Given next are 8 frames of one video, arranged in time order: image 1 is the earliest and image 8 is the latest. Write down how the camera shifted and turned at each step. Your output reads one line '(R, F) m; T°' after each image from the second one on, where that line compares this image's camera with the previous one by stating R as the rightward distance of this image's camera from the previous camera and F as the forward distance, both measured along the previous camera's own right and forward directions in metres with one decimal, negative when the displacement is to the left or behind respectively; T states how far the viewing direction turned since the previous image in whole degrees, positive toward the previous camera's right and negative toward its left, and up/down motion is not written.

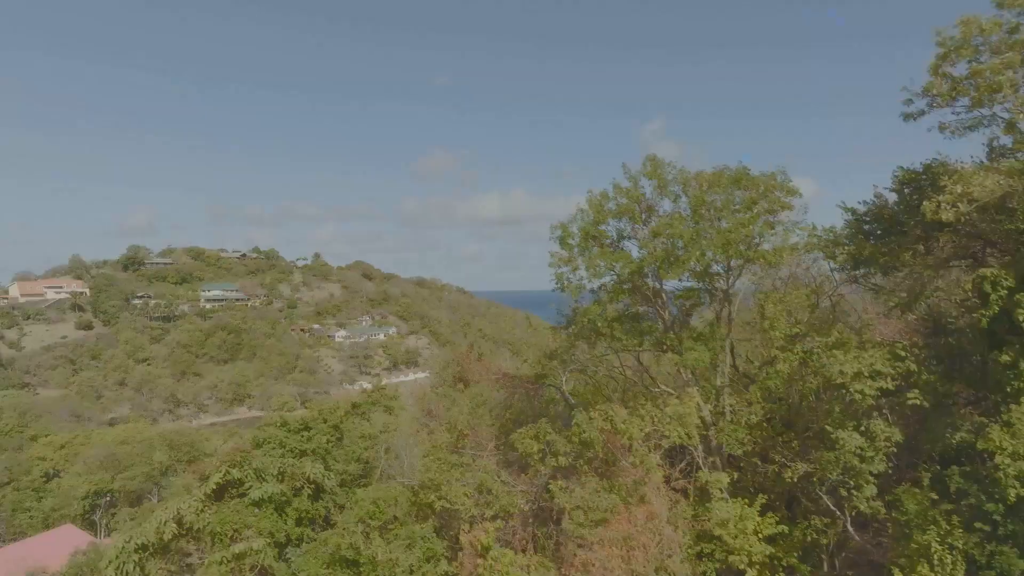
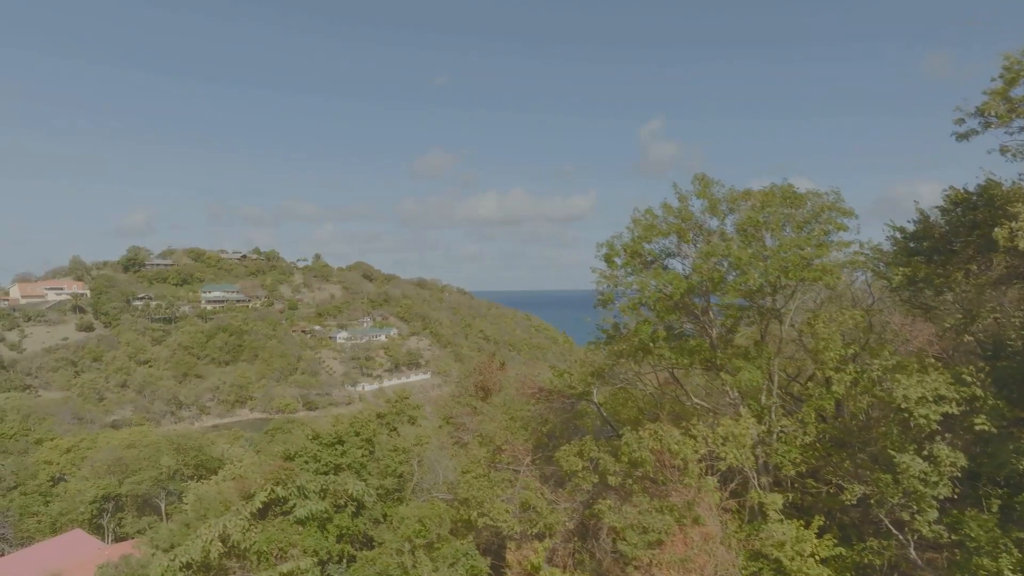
(-0.4, 0.0) m; 0°
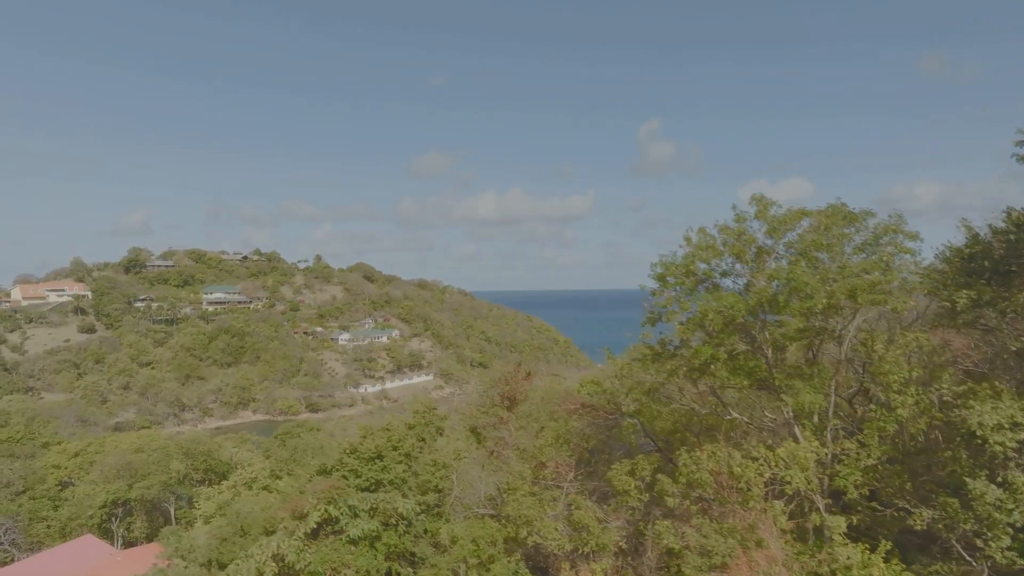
(-0.5, 0.0) m; 0°
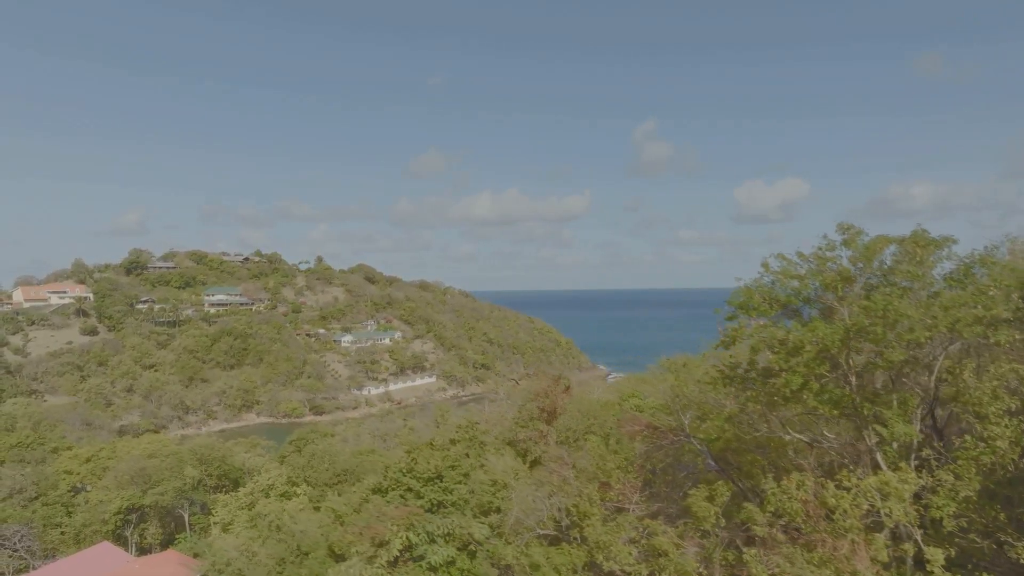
(-0.7, 0.0) m; 0°
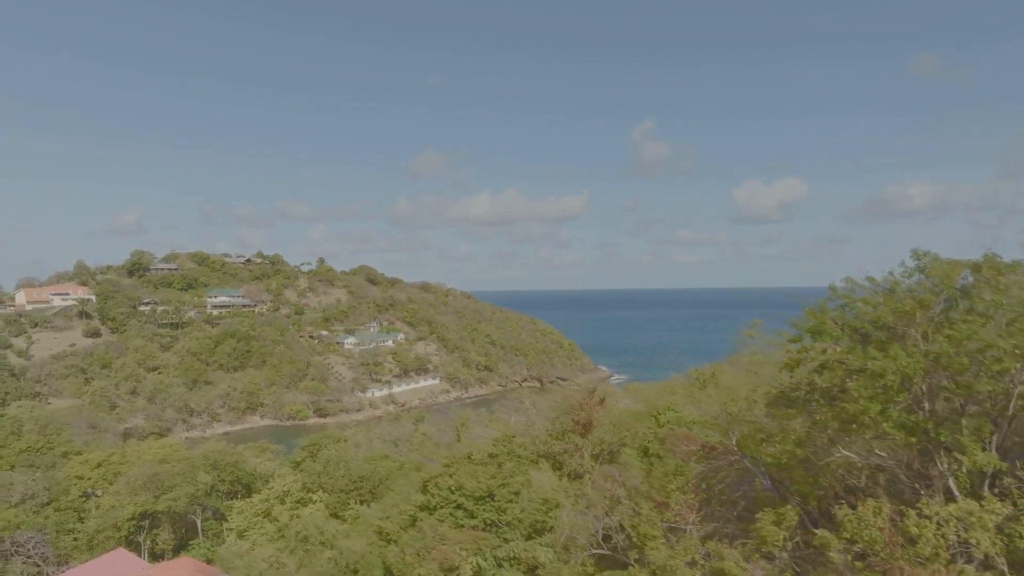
(-0.6, 0.0) m; 0°
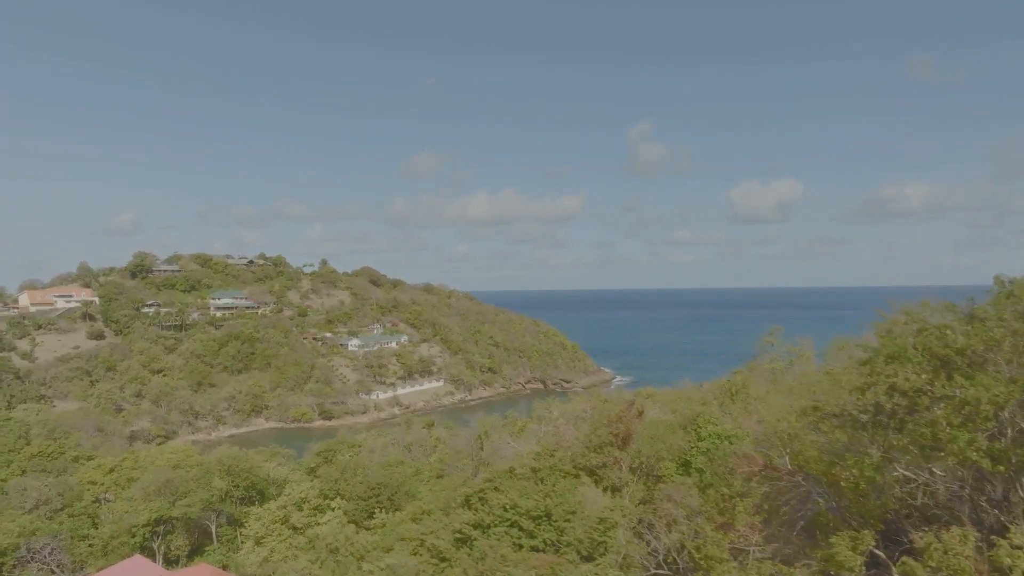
(-0.7, 0.0) m; 0°
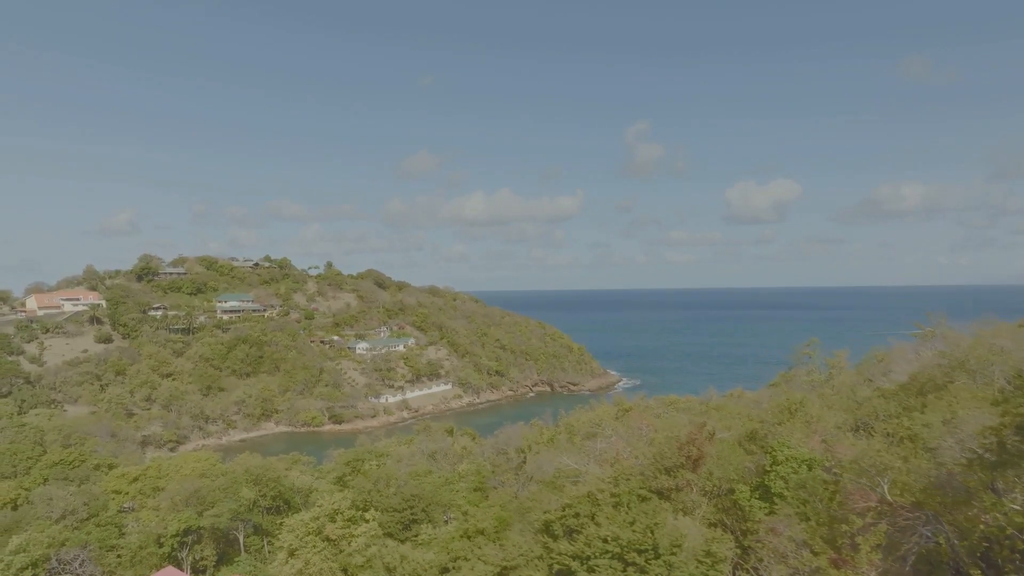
(-1.2, 0.0) m; 0°
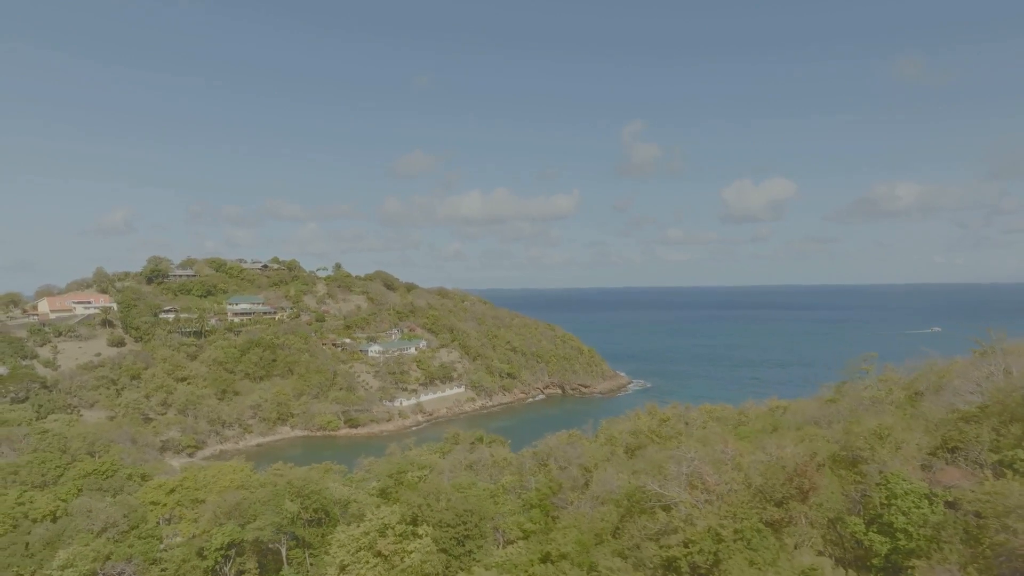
(-1.9, +0.1) m; 0°
